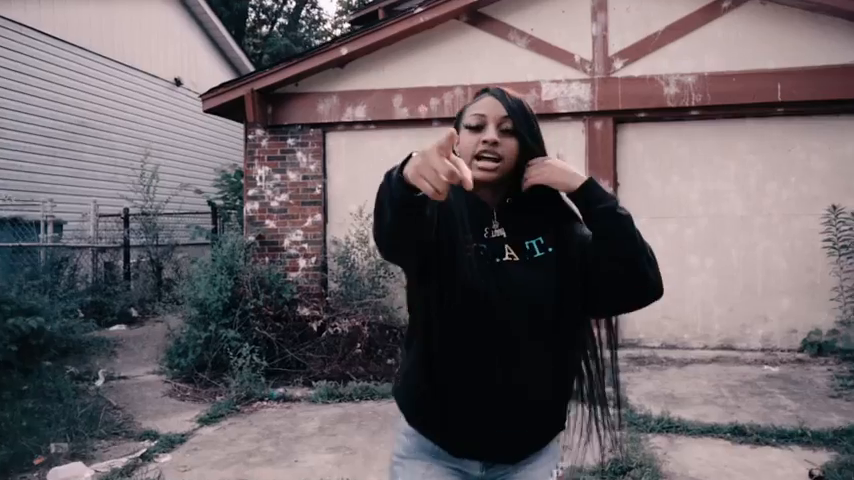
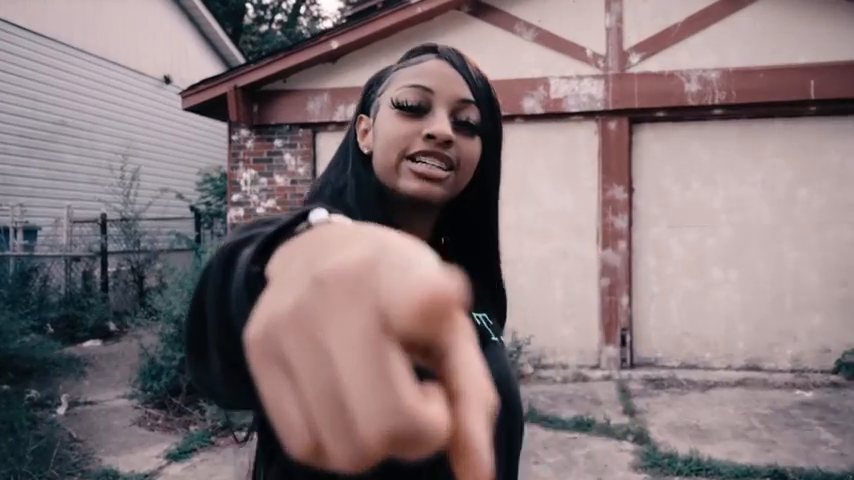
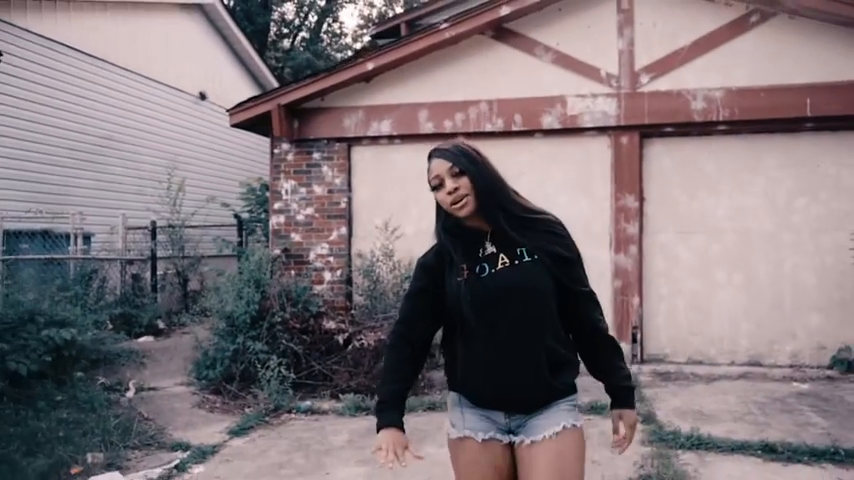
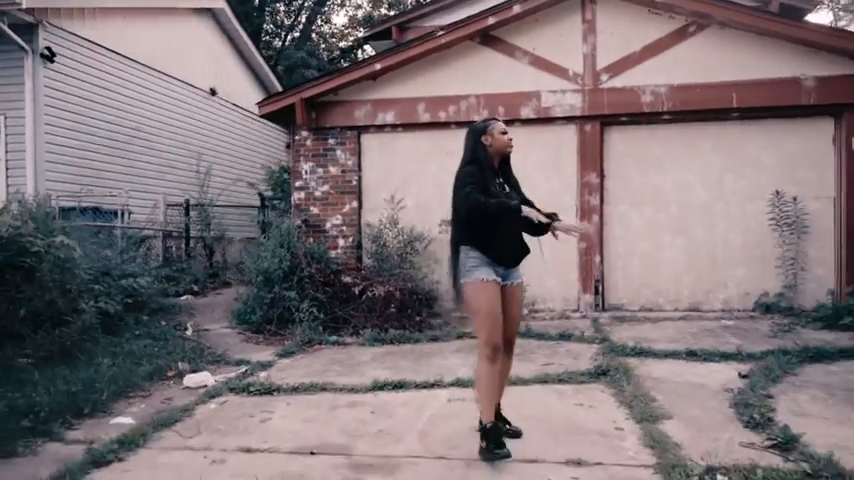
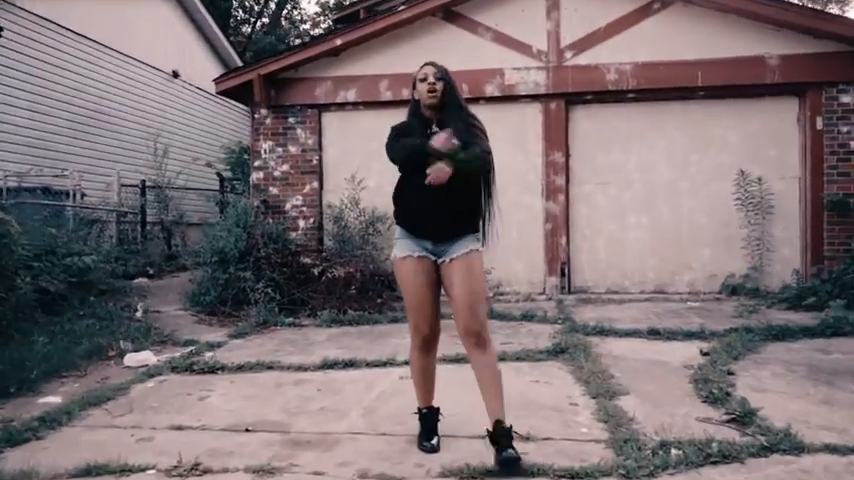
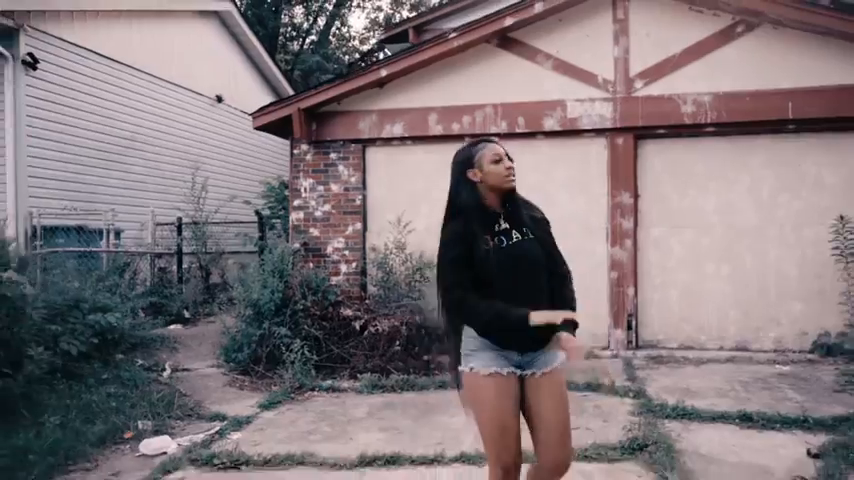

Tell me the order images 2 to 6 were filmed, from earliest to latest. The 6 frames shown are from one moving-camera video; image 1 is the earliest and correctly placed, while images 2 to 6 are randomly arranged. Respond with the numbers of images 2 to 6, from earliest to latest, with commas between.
2, 3, 6, 4, 5
